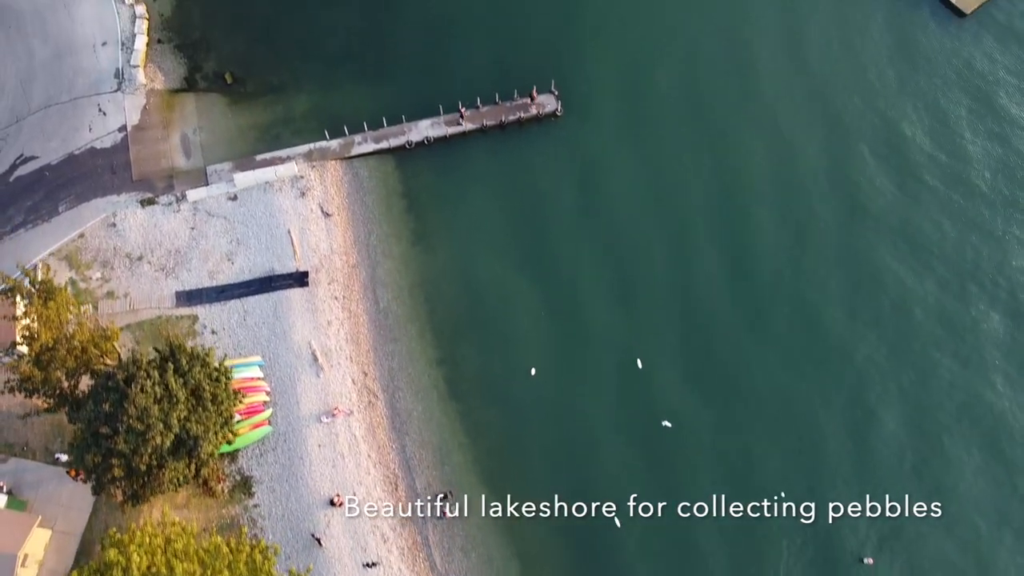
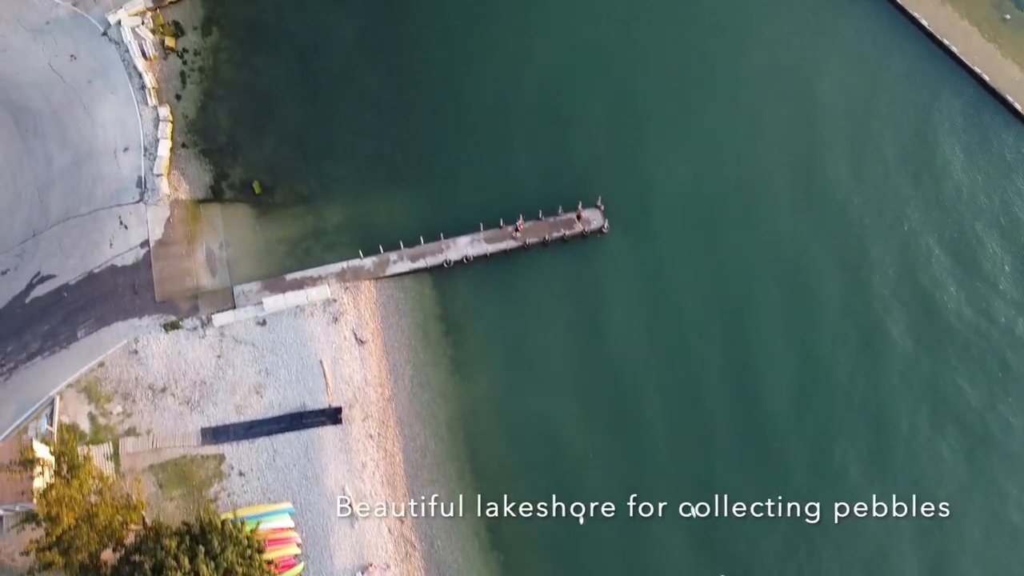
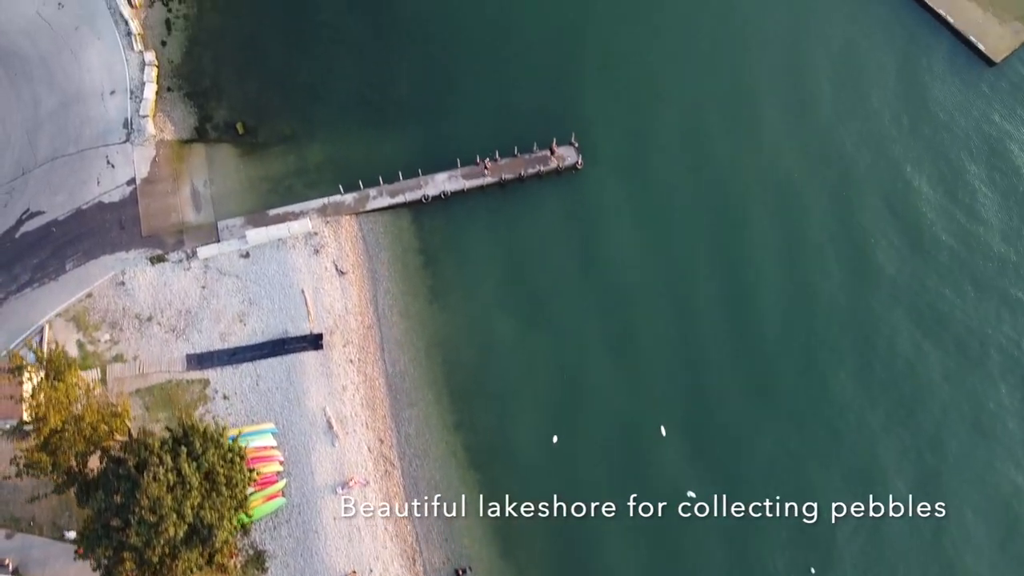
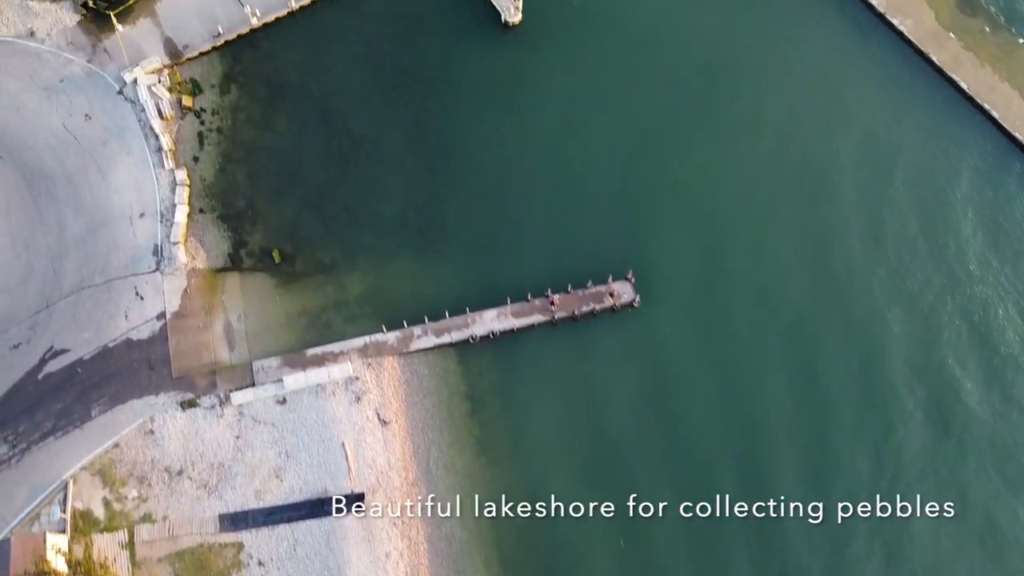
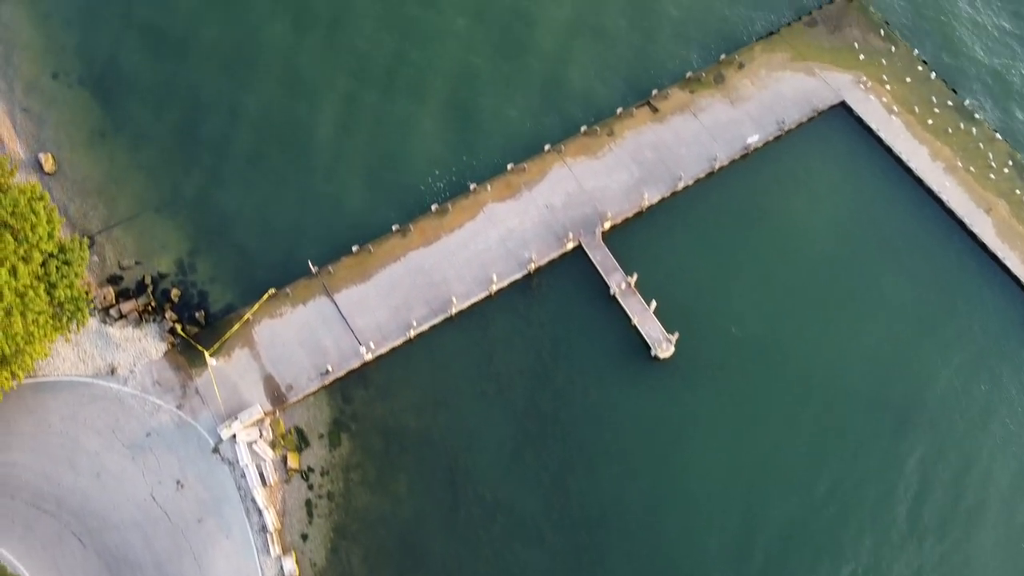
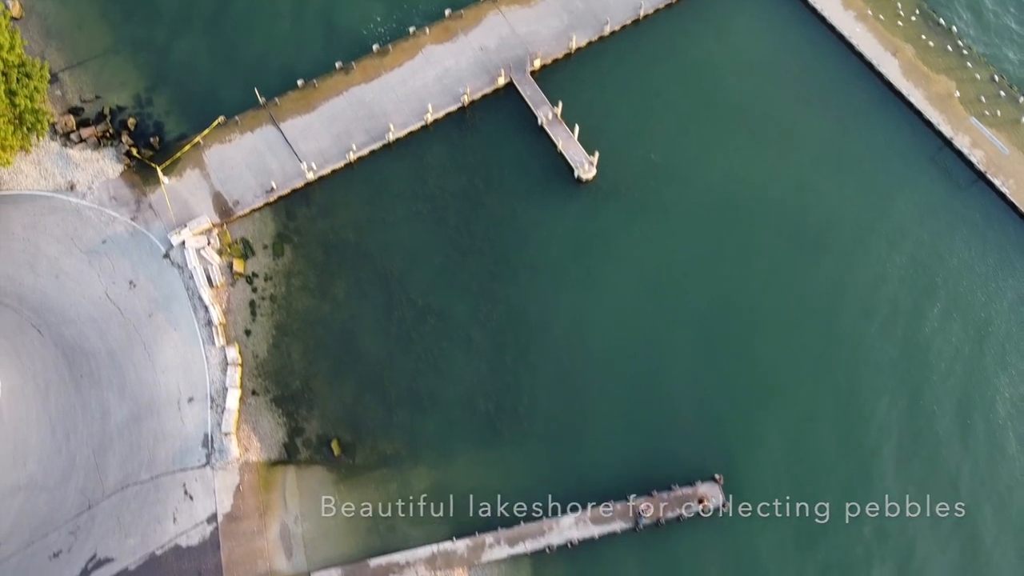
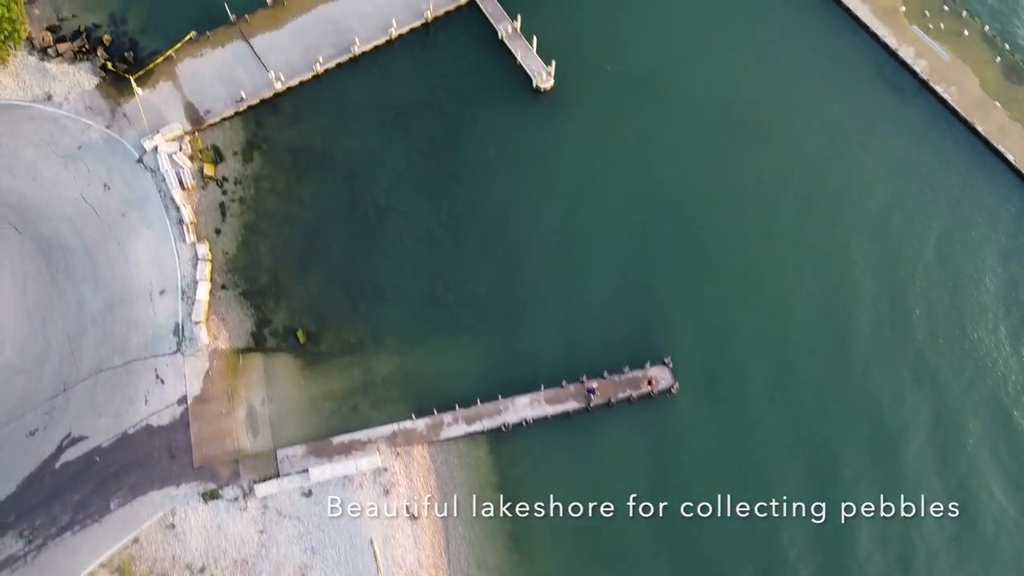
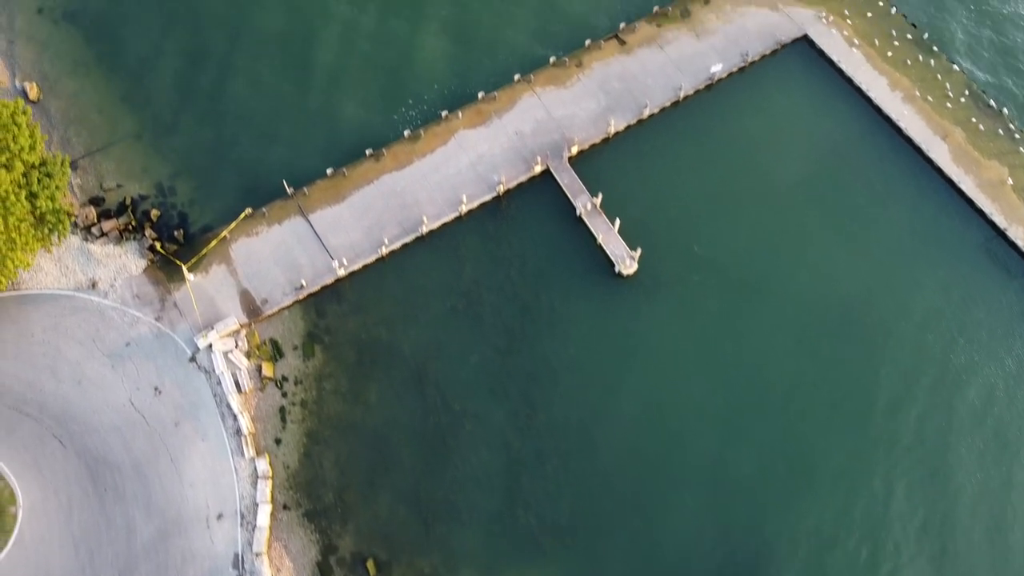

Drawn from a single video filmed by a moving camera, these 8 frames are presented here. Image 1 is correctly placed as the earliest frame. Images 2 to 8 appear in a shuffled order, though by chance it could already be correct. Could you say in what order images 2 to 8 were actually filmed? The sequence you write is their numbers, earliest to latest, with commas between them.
3, 2, 4, 7, 6, 8, 5
